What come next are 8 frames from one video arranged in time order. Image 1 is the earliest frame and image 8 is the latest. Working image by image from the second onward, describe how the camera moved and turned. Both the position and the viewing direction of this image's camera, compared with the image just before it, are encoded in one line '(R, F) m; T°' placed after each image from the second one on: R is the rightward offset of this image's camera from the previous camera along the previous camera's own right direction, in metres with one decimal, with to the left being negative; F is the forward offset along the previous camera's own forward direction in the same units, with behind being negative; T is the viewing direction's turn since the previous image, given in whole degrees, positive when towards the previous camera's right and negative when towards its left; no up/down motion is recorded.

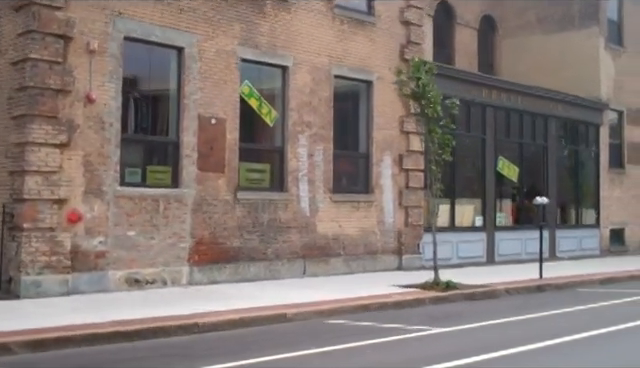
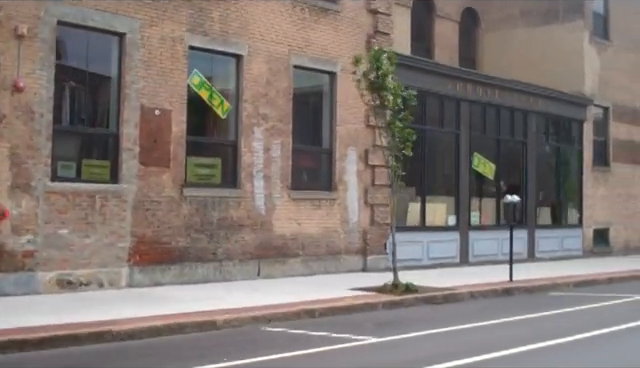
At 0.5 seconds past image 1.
(+0.7, +1.0) m; 0°
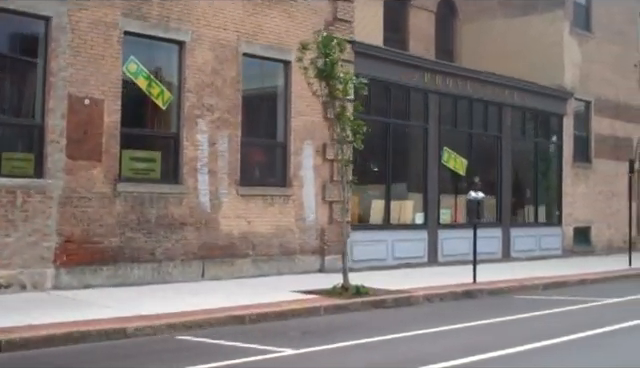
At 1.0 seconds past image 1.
(+0.8, +1.0) m; 0°
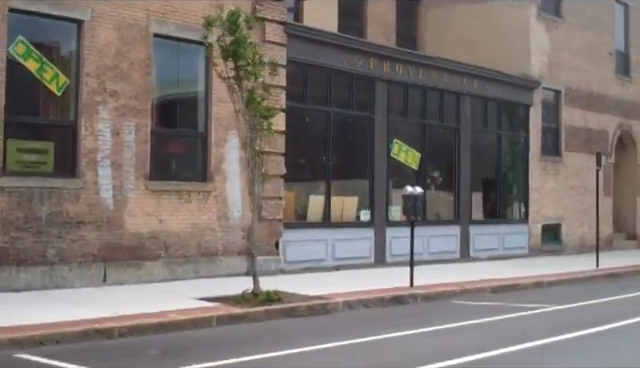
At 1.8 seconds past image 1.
(+1.2, +1.5) m; 0°
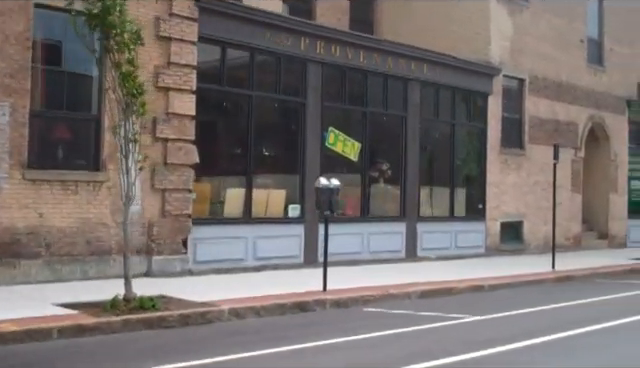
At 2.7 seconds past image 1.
(+1.2, +1.7) m; 0°
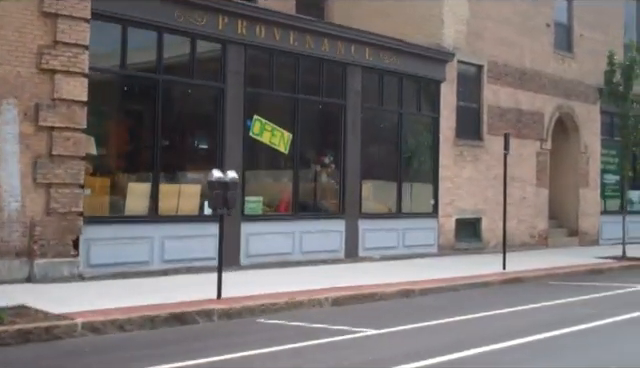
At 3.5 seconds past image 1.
(+1.2, +1.6) m; 0°
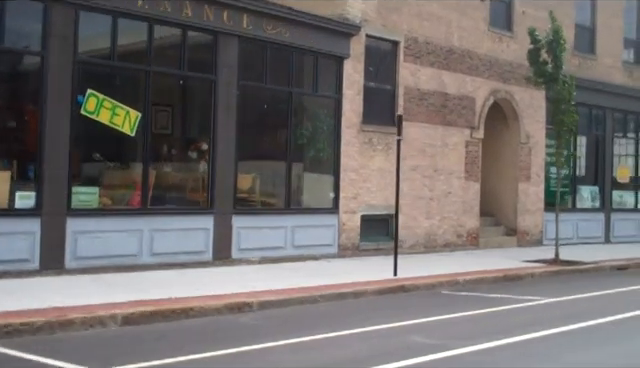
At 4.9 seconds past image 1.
(+1.9, +2.6) m; 0°
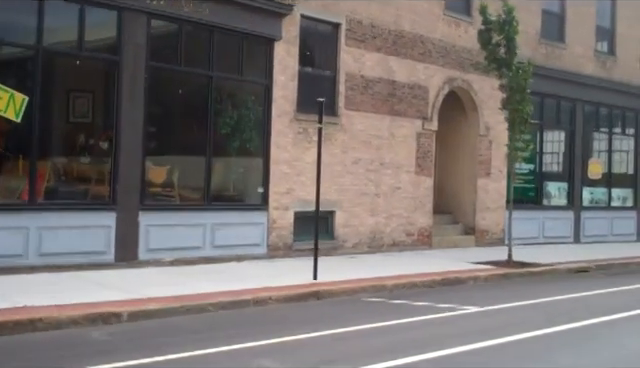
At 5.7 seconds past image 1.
(+1.1, +1.5) m; 0°
